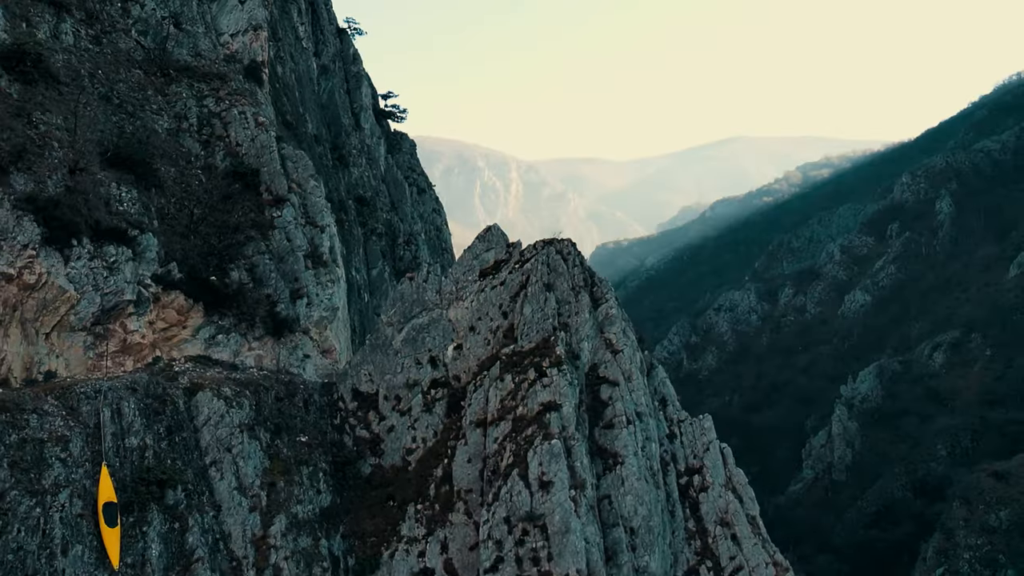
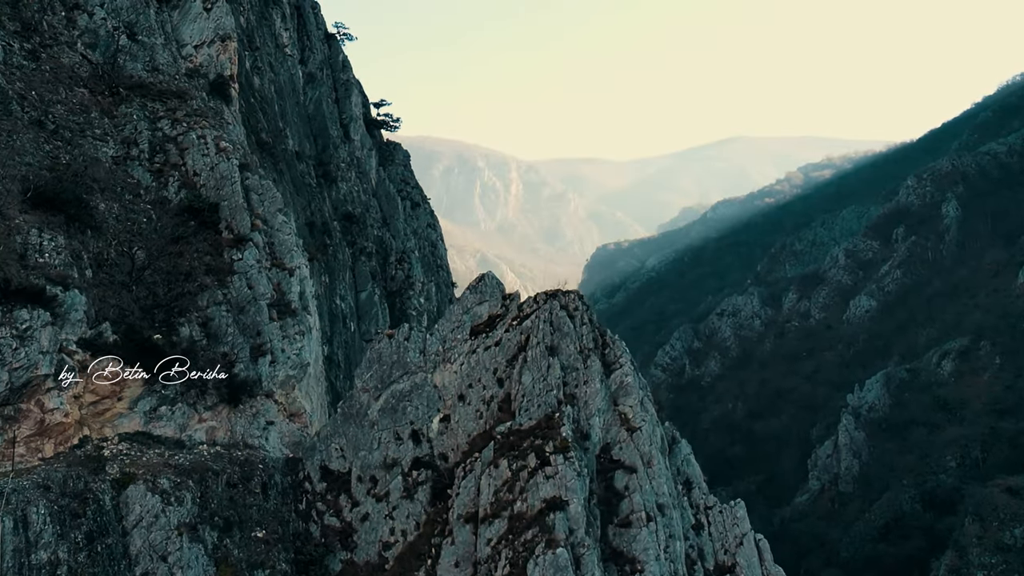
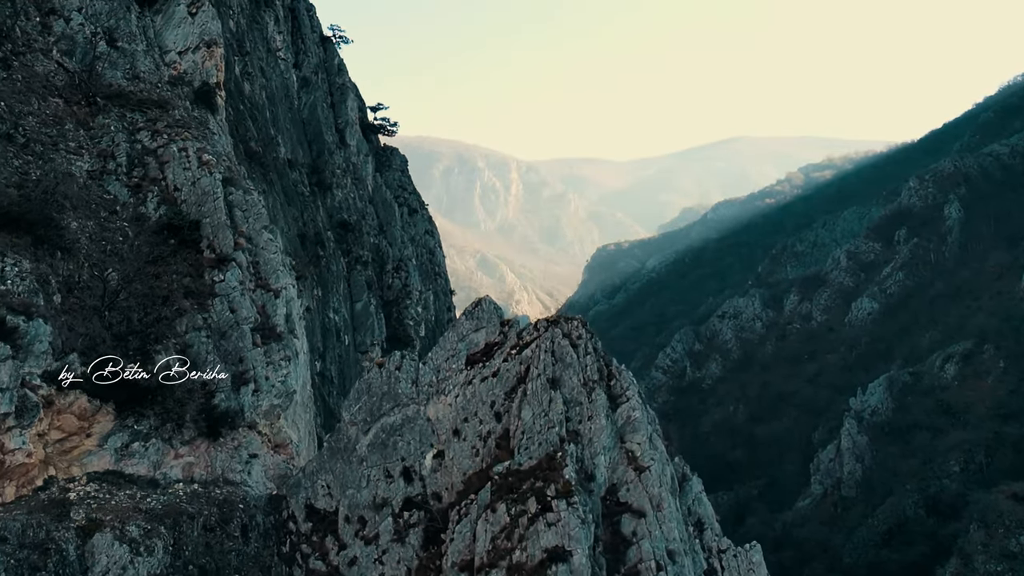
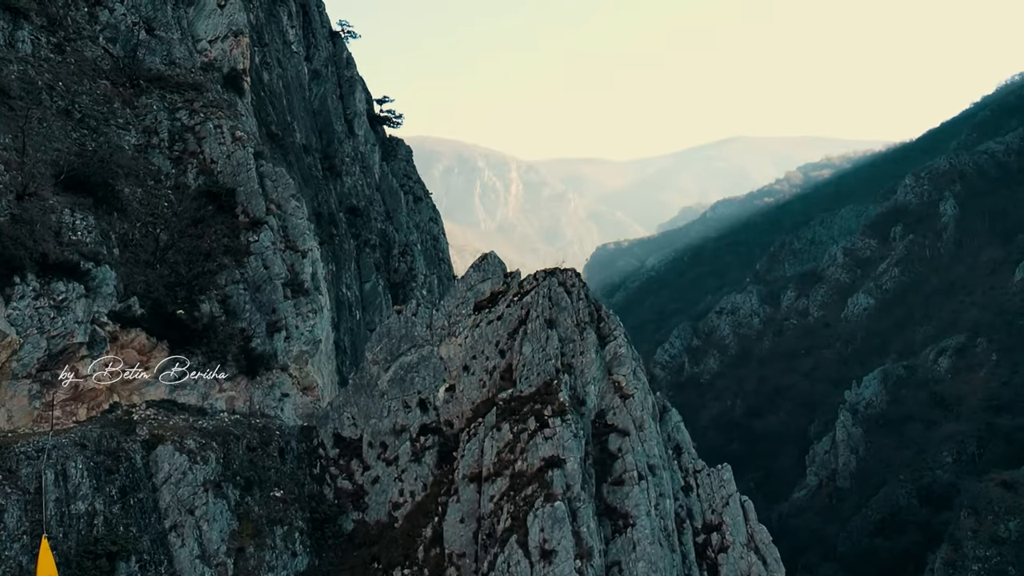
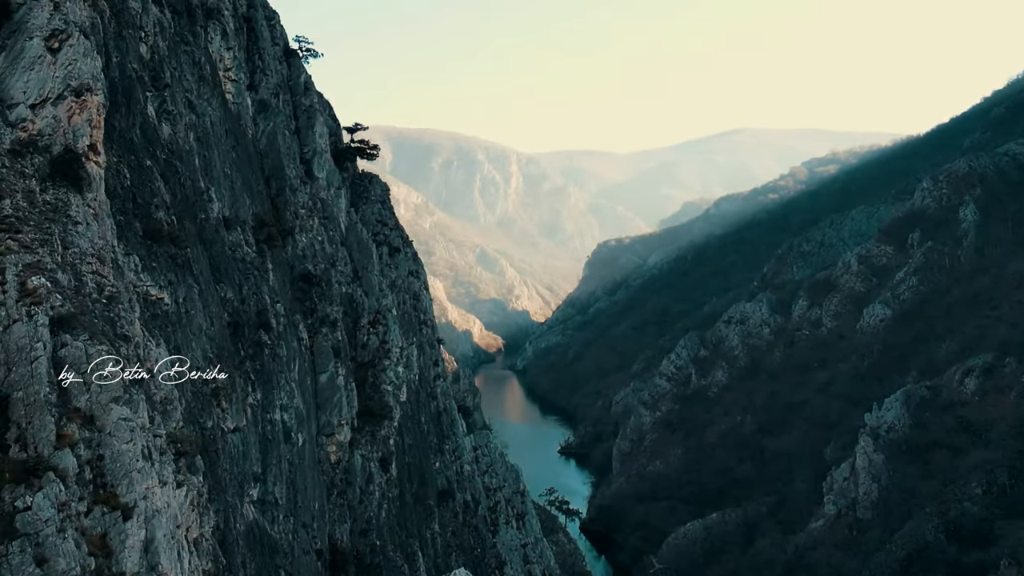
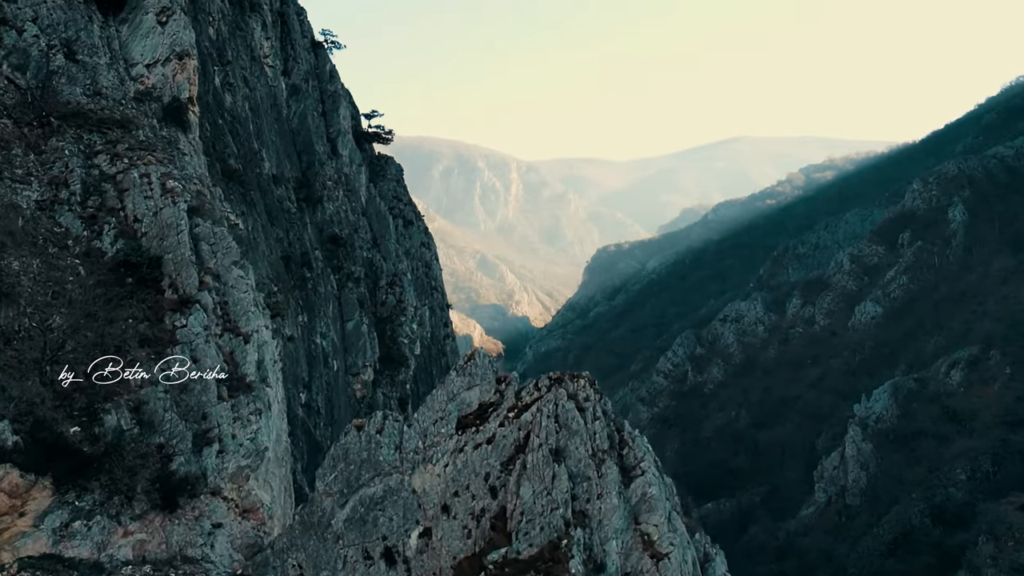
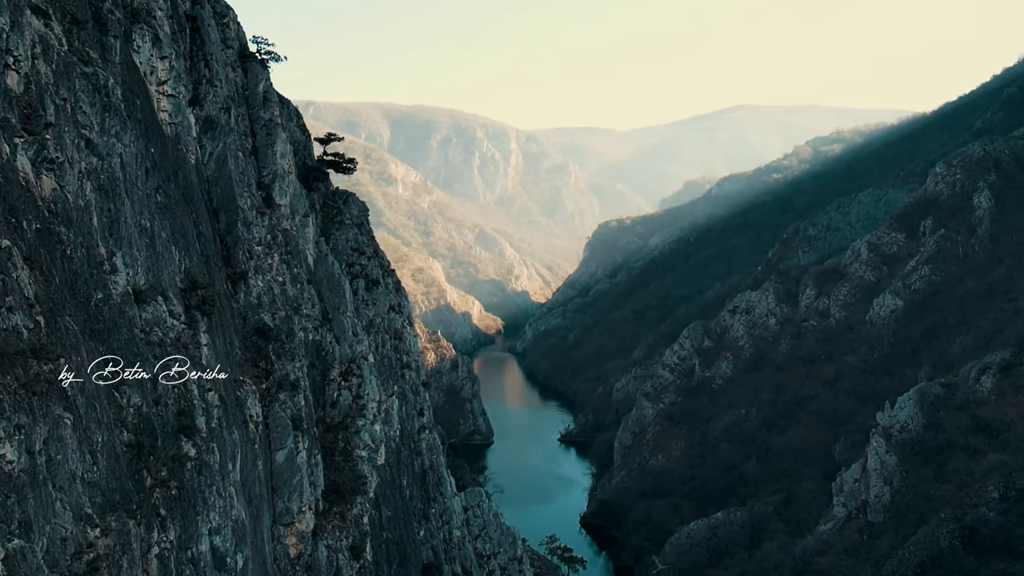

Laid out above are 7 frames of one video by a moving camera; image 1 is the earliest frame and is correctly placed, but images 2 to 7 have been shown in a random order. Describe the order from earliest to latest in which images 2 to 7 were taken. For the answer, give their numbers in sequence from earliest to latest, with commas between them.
4, 2, 3, 6, 5, 7
